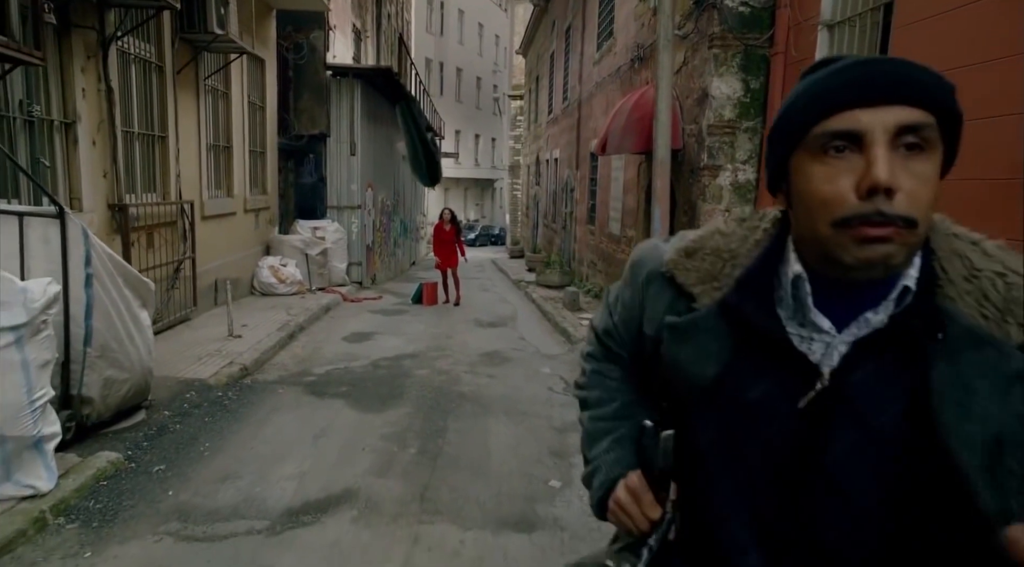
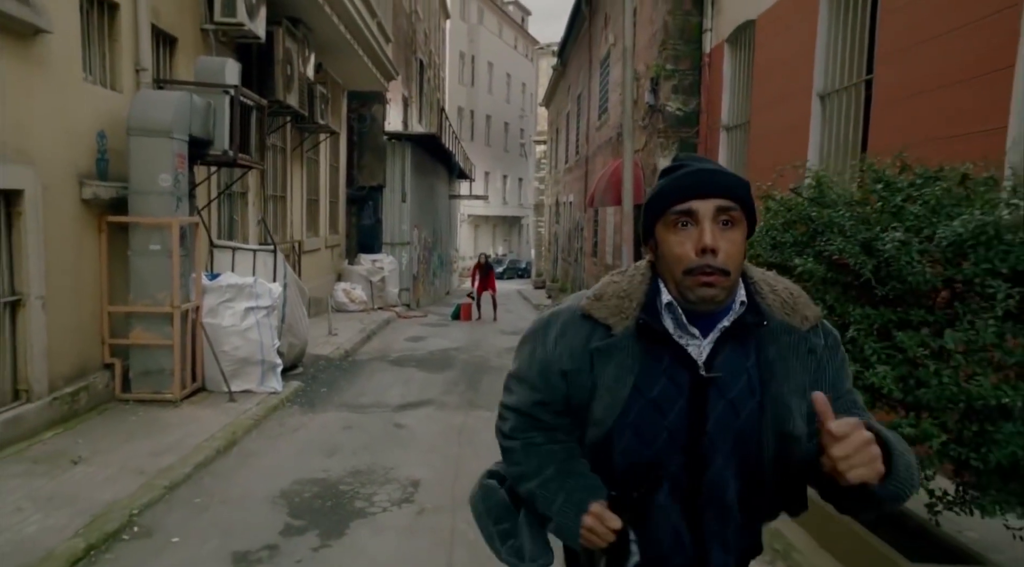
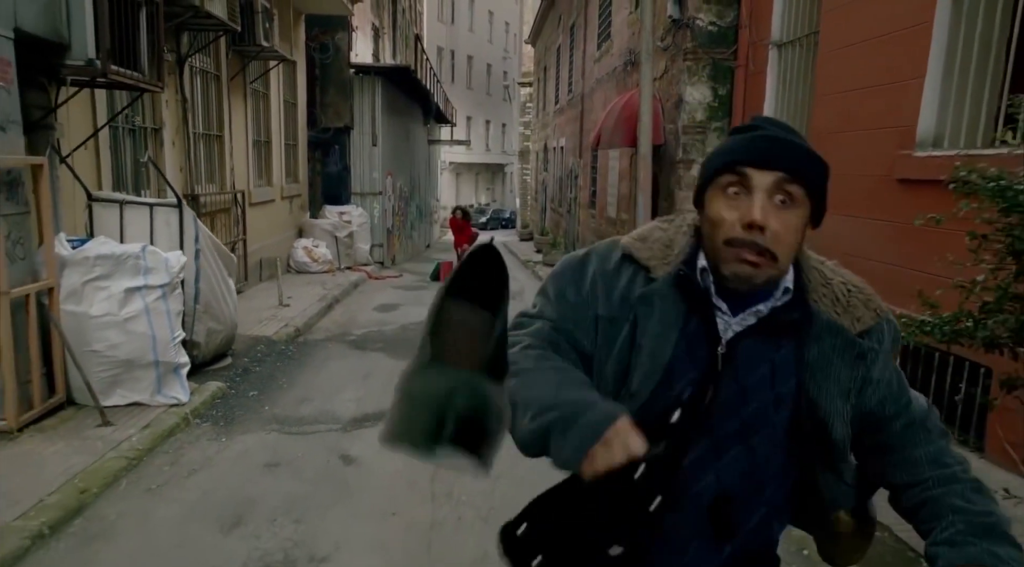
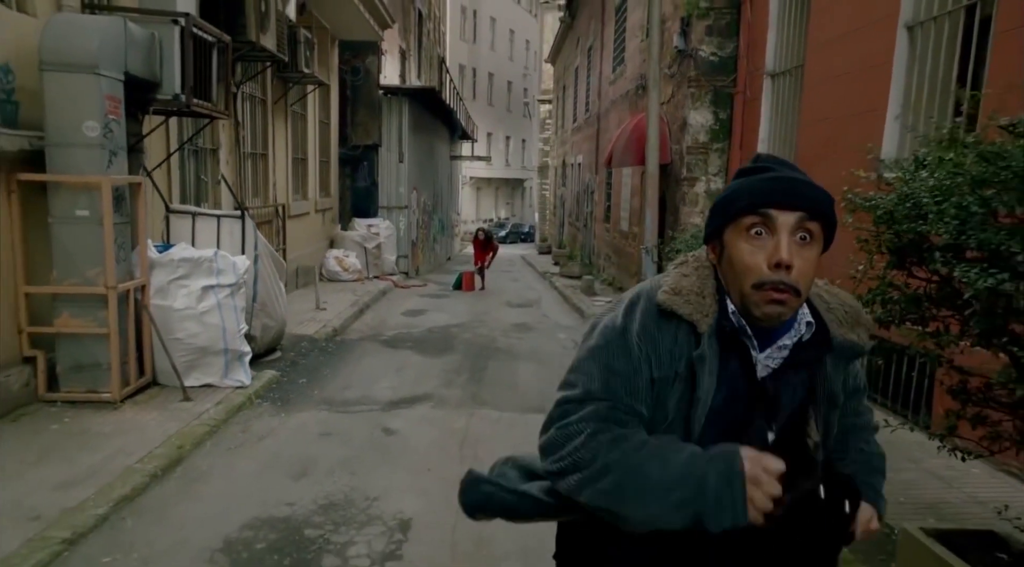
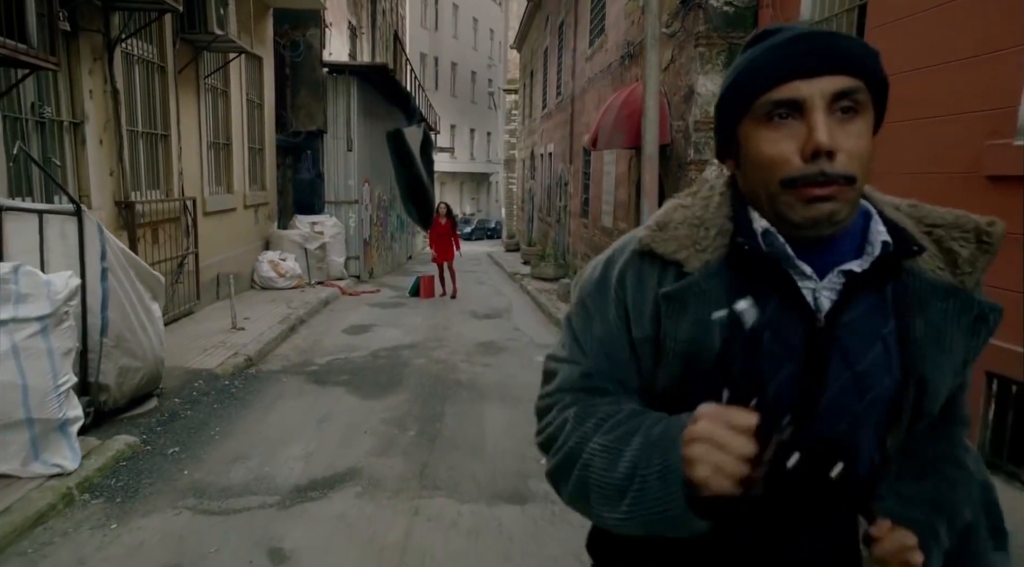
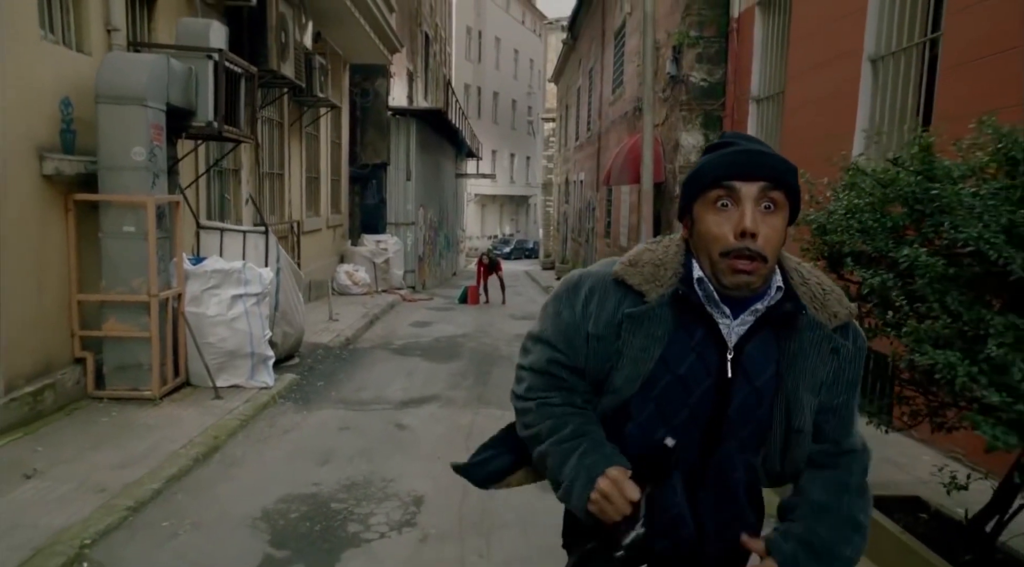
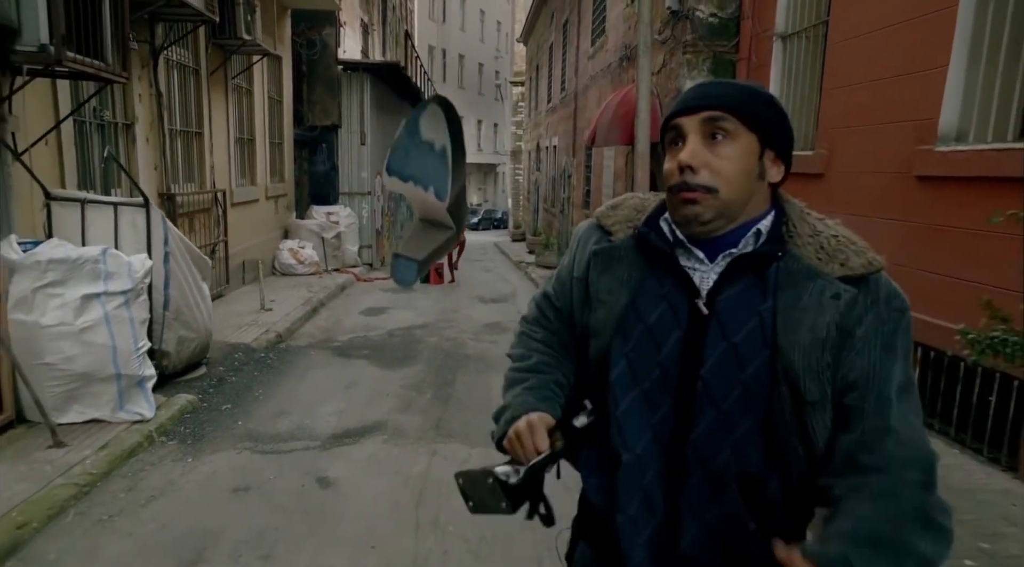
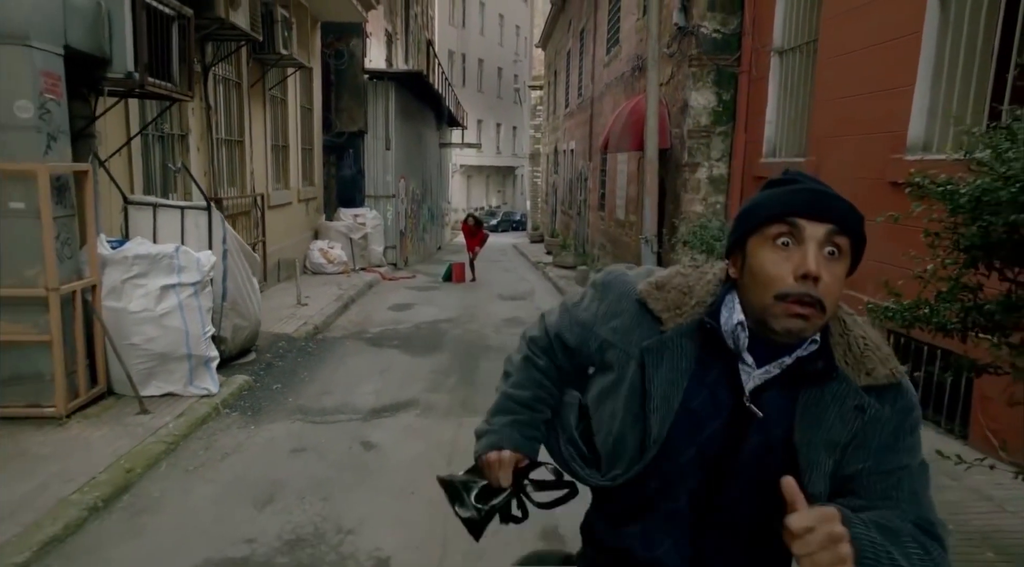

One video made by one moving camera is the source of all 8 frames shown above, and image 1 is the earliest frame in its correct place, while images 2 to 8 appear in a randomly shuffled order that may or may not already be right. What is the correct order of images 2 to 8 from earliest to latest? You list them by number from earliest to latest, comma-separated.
5, 7, 3, 8, 4, 6, 2
